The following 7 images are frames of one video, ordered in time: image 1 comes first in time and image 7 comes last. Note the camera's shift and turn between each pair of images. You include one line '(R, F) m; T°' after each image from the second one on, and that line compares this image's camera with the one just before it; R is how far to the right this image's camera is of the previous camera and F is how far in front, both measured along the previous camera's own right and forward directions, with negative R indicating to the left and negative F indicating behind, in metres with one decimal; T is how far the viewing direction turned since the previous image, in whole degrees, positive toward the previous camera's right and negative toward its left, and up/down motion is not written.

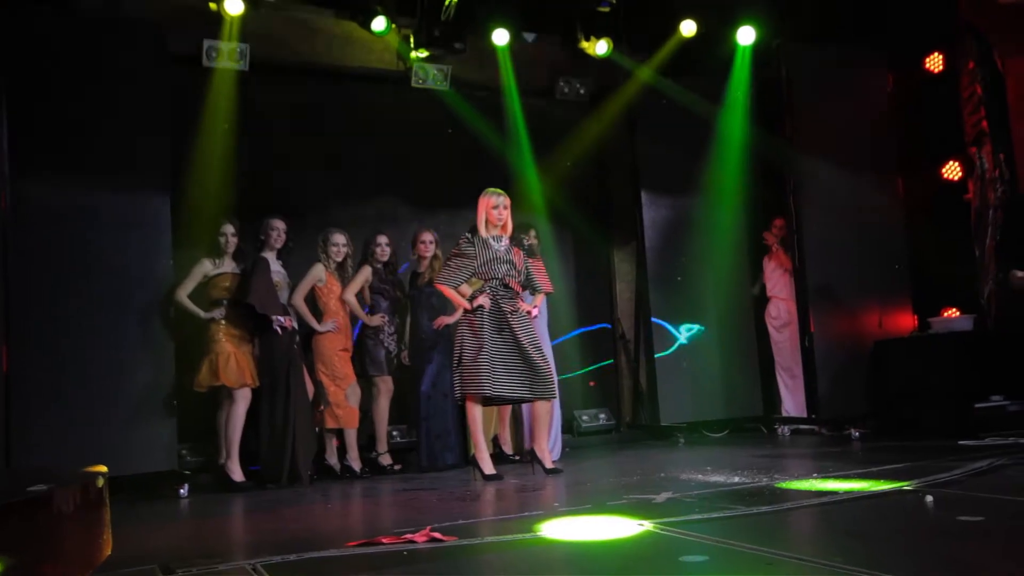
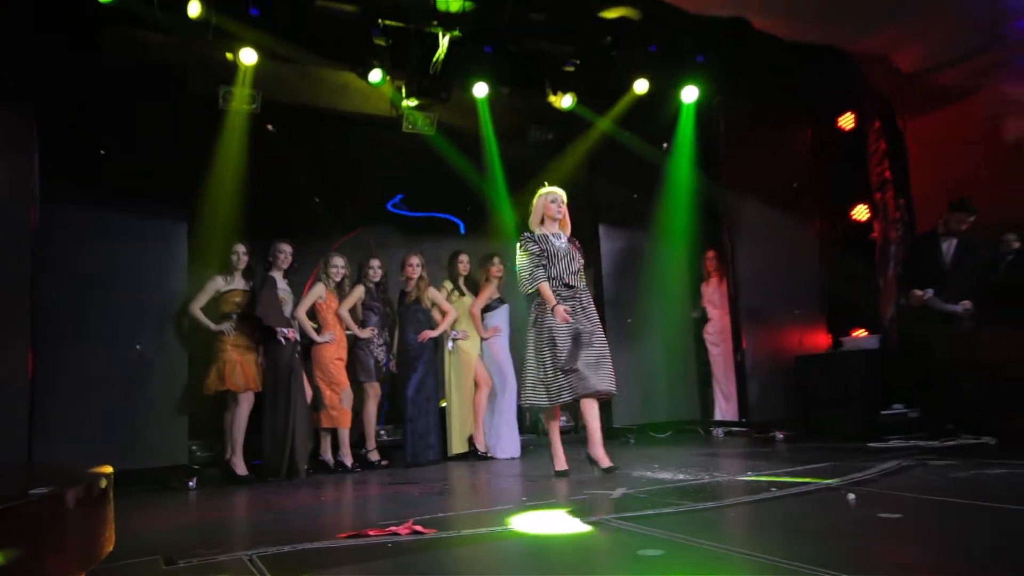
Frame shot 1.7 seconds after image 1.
(+0.1, -0.6) m; +2°
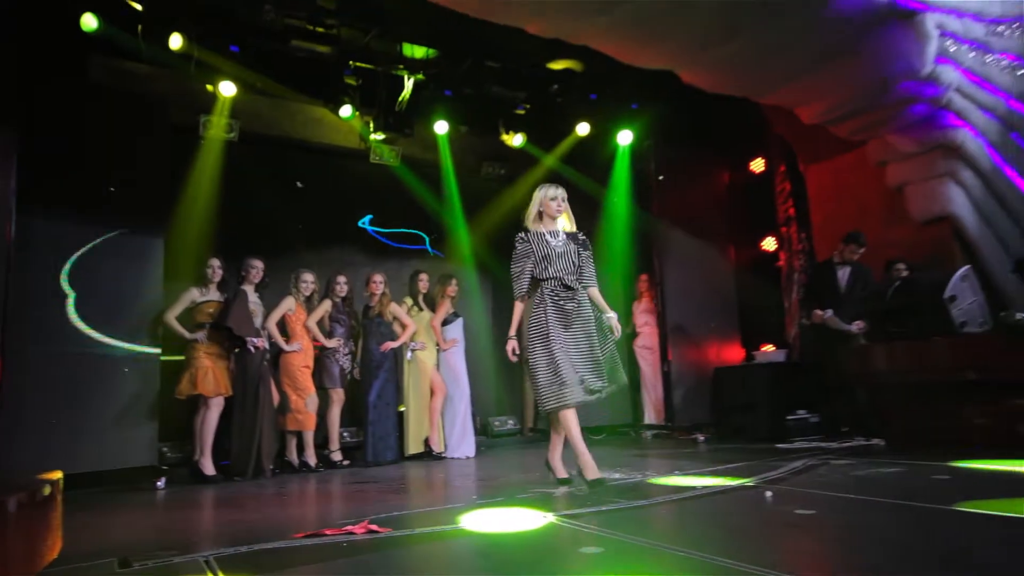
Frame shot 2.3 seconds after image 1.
(+0.1, -0.6) m; +4°
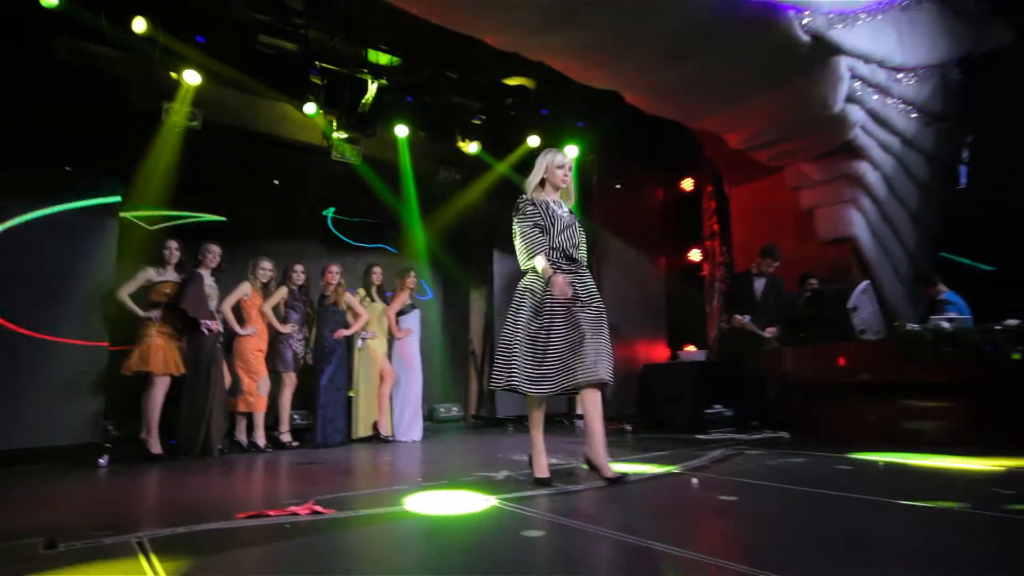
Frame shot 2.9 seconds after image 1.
(0.0, -0.4) m; +5°
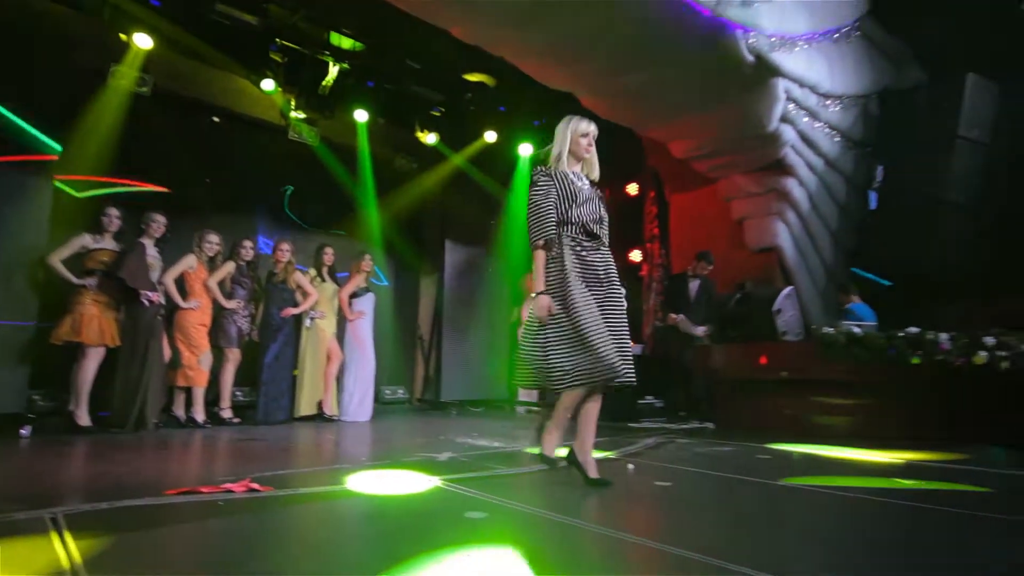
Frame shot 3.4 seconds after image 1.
(0.0, -0.2) m; +6°
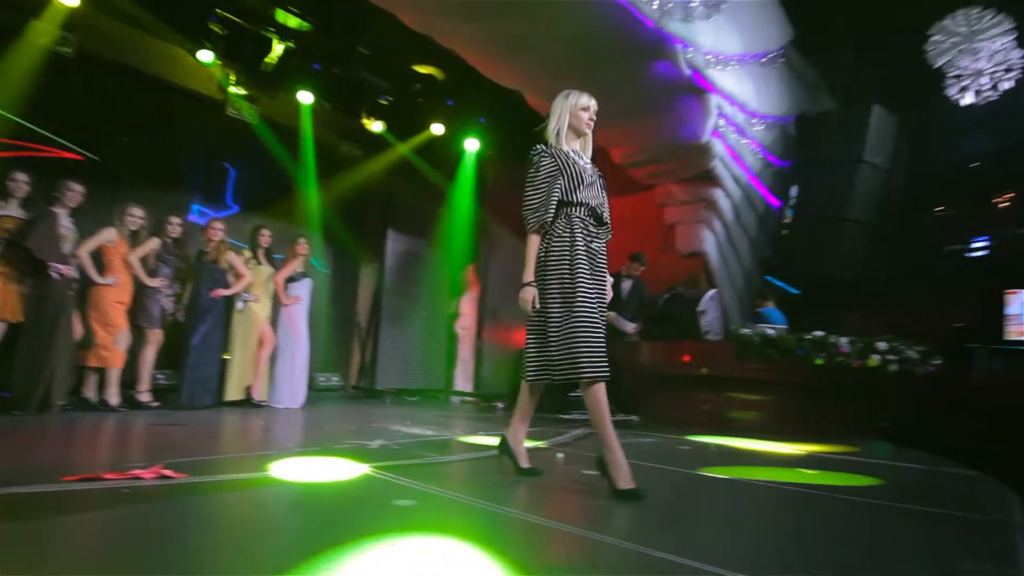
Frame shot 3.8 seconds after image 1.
(0.0, -0.1) m; +7°
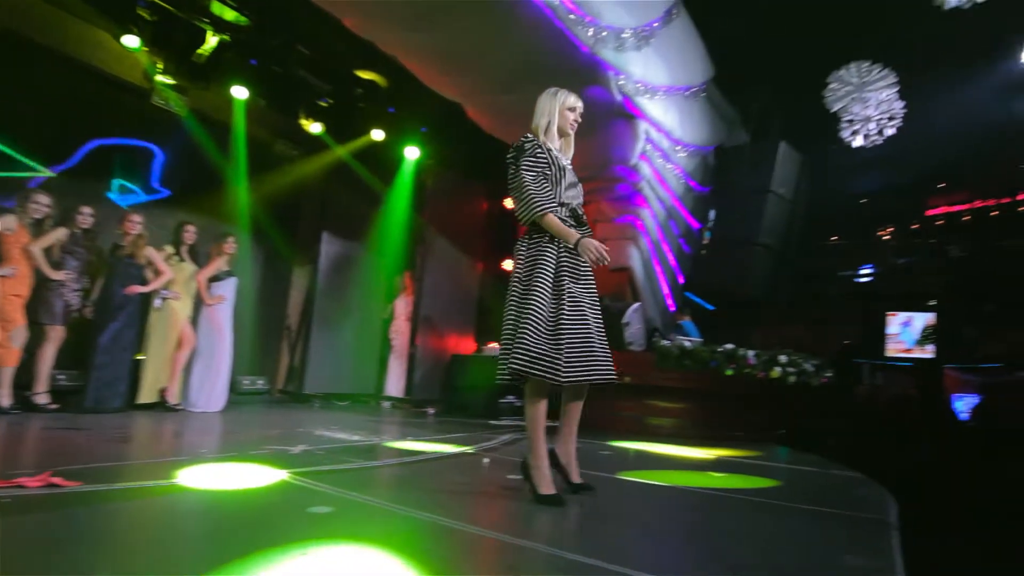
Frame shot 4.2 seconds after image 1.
(0.0, -0.2) m; +7°
